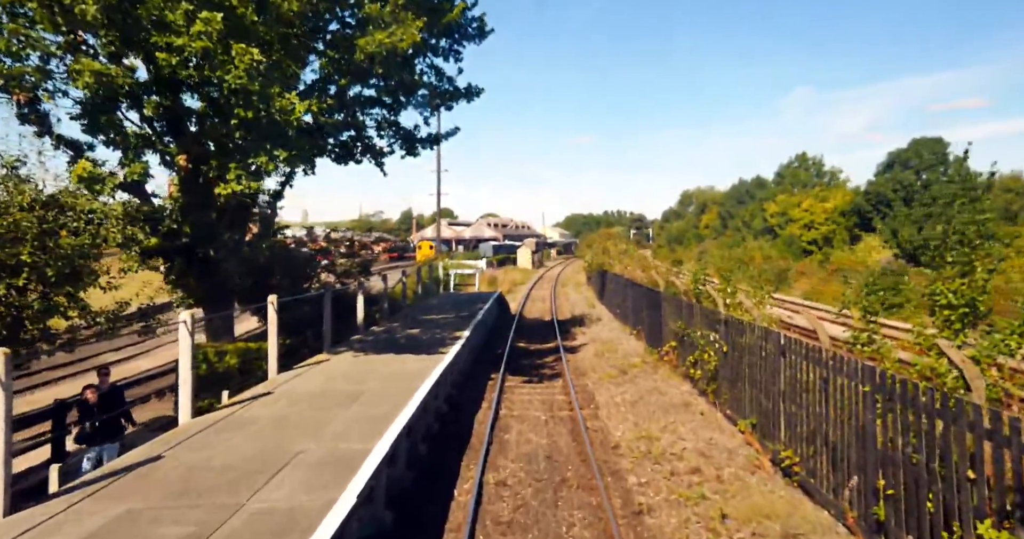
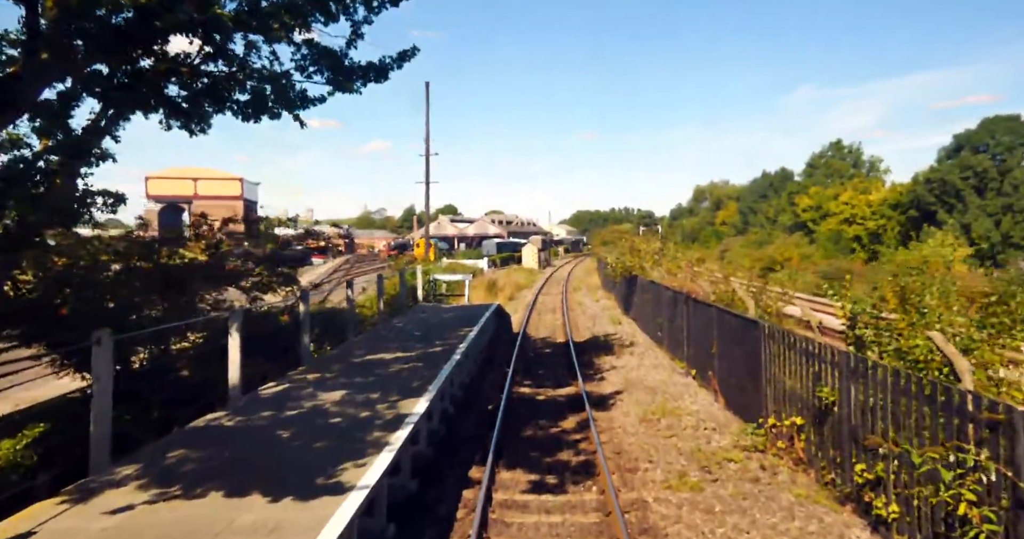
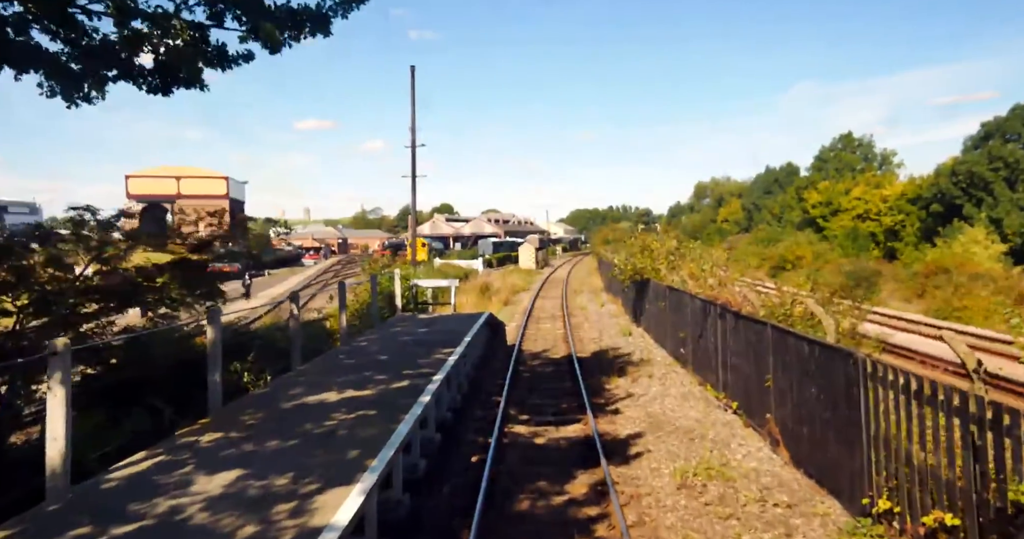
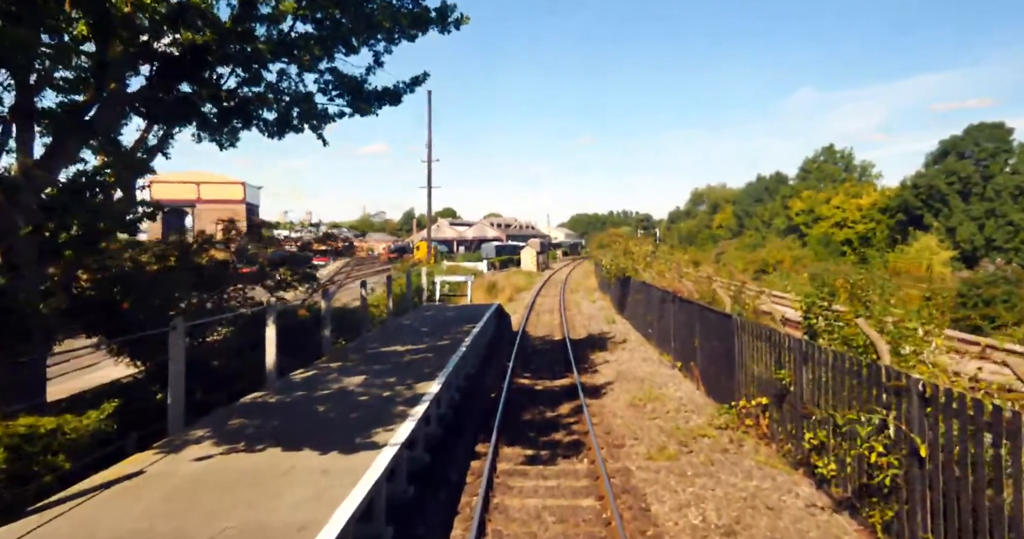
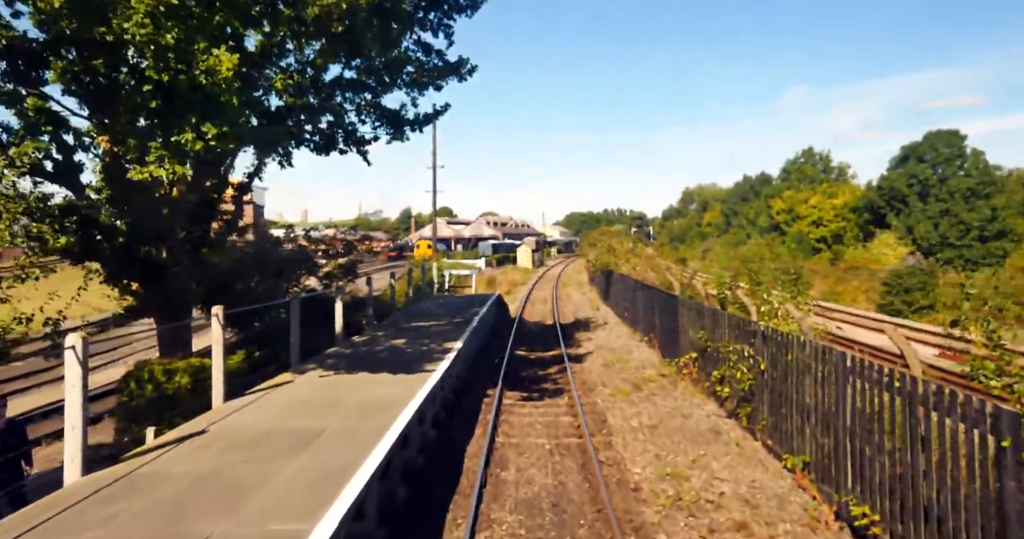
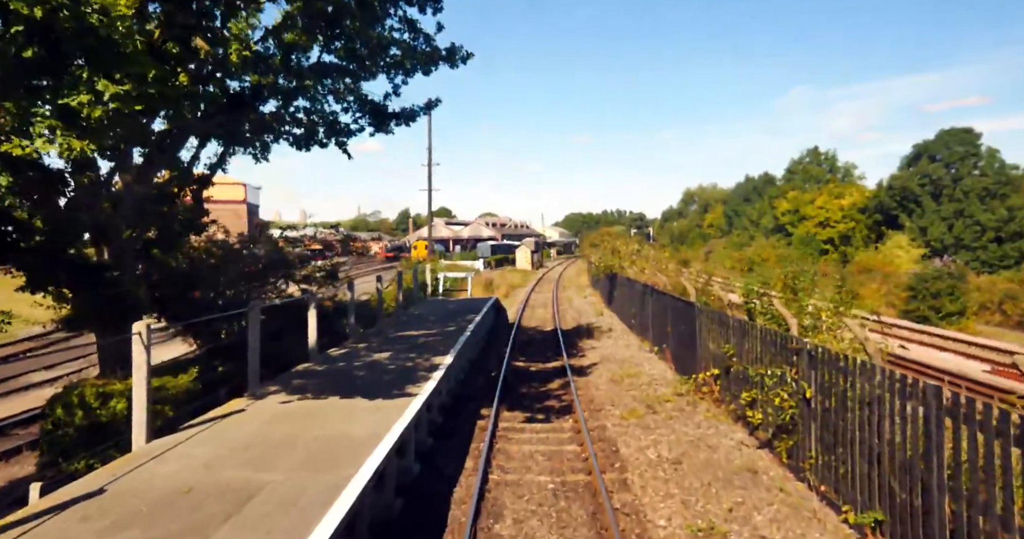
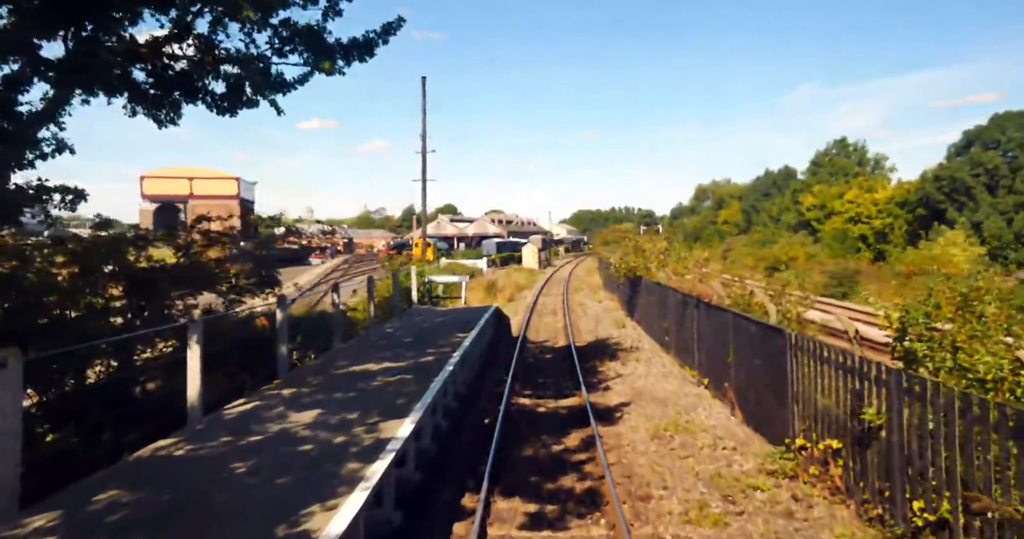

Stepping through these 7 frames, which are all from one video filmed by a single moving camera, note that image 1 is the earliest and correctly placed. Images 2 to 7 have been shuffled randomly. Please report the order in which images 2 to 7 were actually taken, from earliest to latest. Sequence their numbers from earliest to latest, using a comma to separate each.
5, 6, 4, 2, 7, 3
